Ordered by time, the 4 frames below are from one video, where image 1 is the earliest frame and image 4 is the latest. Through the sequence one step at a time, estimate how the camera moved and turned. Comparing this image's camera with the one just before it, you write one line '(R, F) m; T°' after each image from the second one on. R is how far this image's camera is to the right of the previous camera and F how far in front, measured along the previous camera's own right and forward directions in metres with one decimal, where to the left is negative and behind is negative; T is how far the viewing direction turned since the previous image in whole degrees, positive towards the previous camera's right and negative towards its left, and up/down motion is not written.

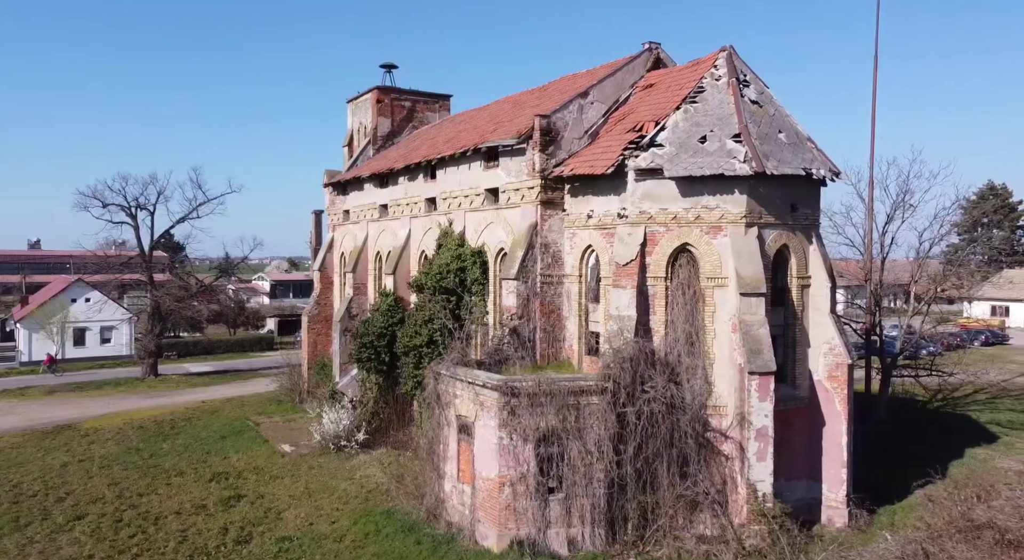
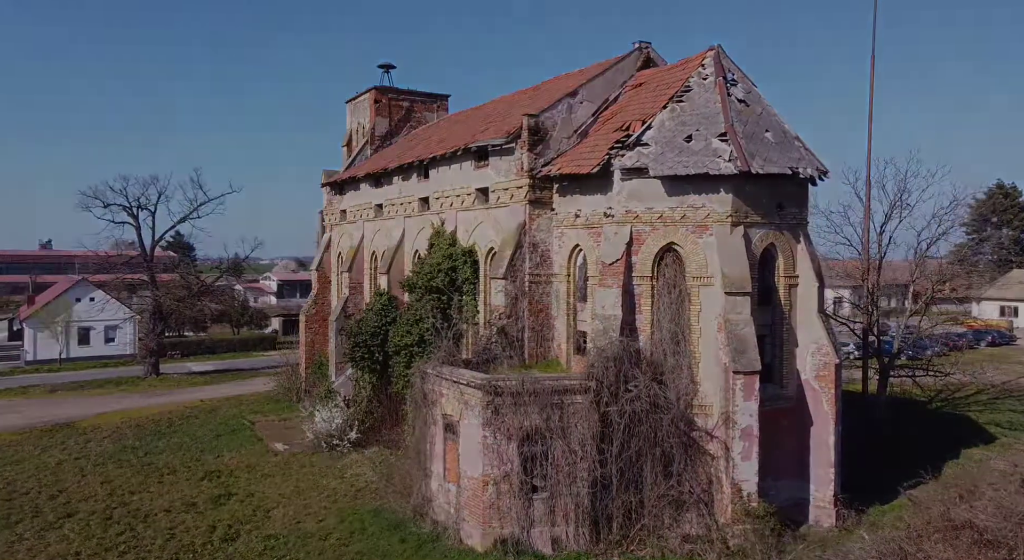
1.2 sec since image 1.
(+0.6, 0.0) m; -1°
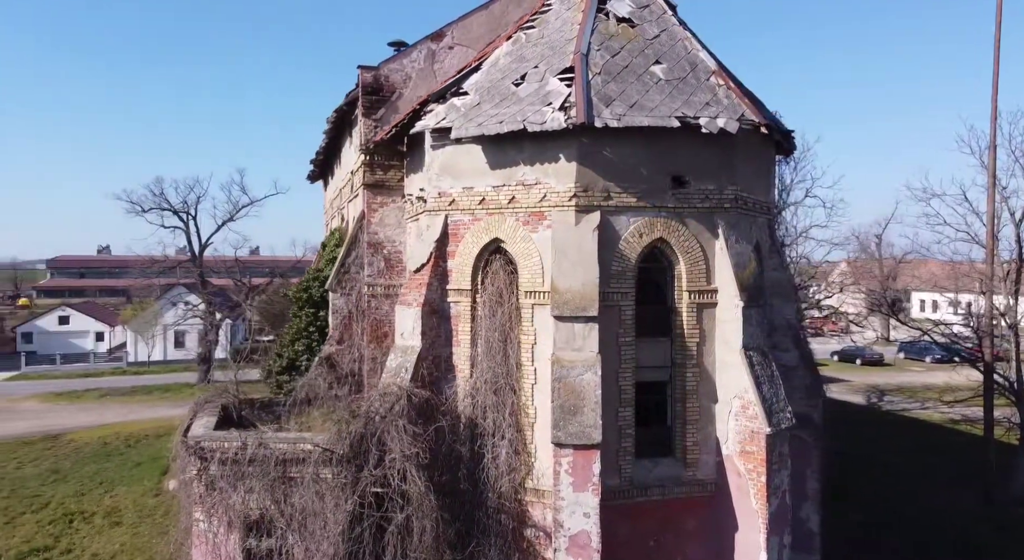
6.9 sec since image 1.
(+7.2, +7.2) m; -15°
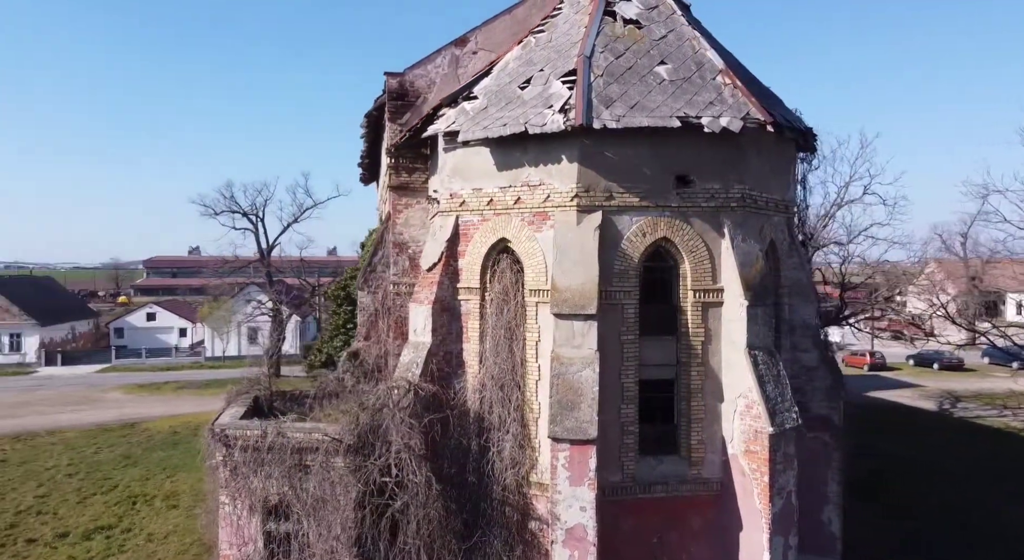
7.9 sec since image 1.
(+1.1, -0.3) m; -5°
